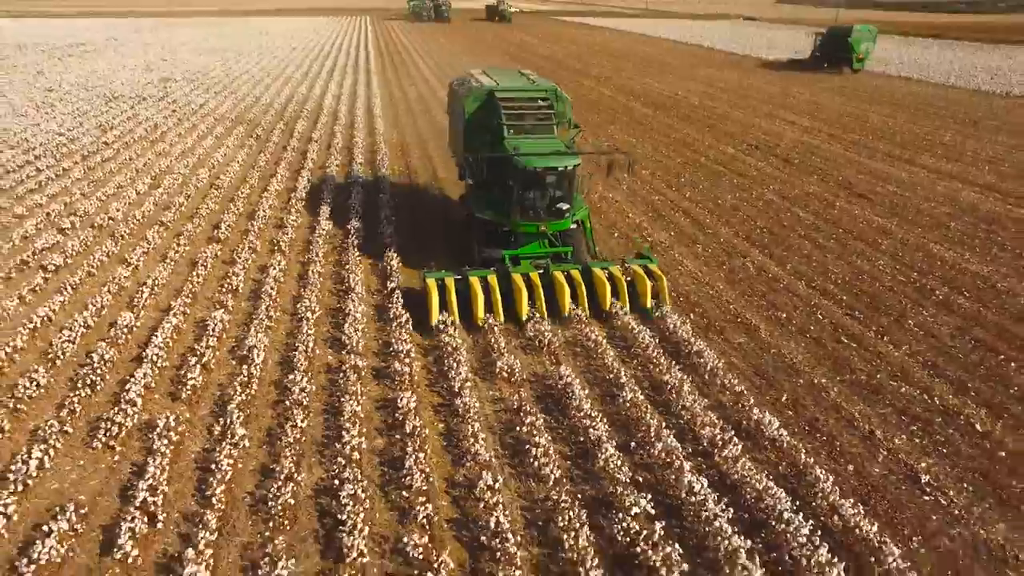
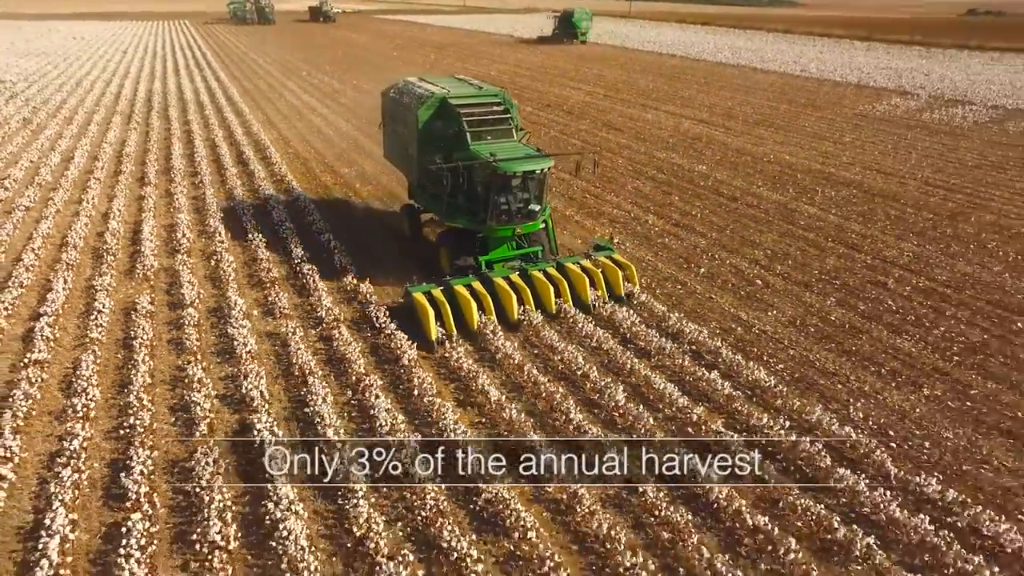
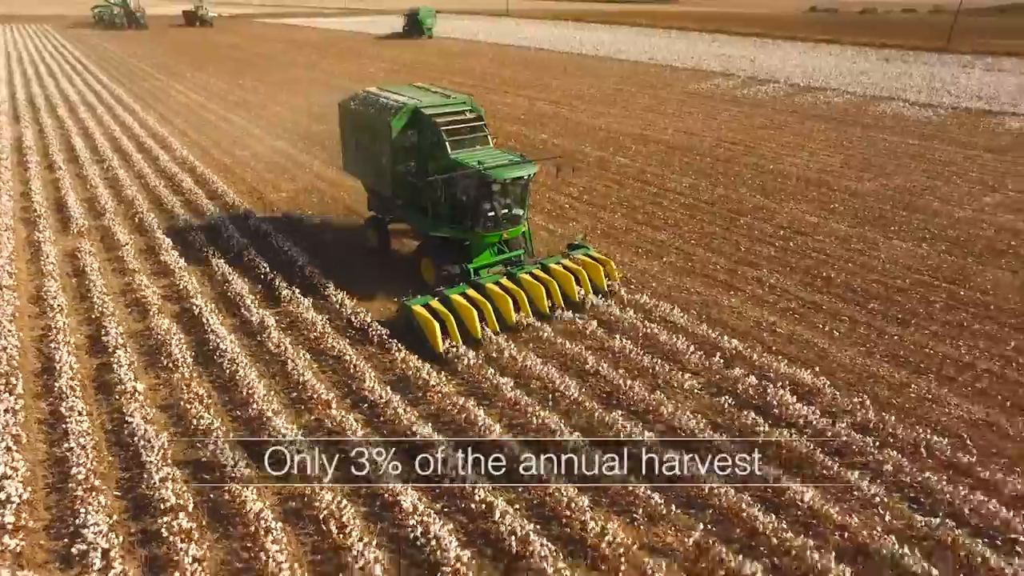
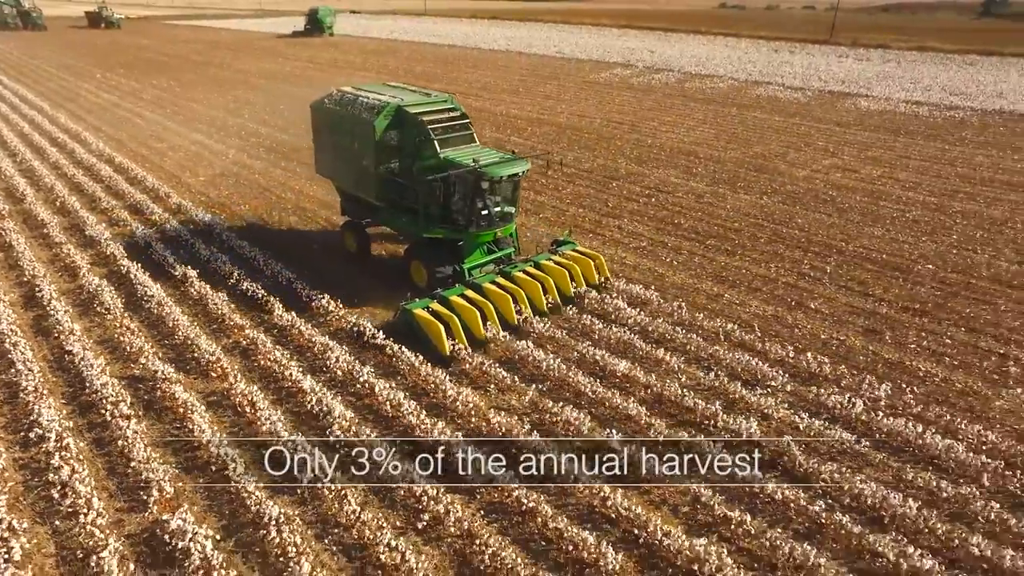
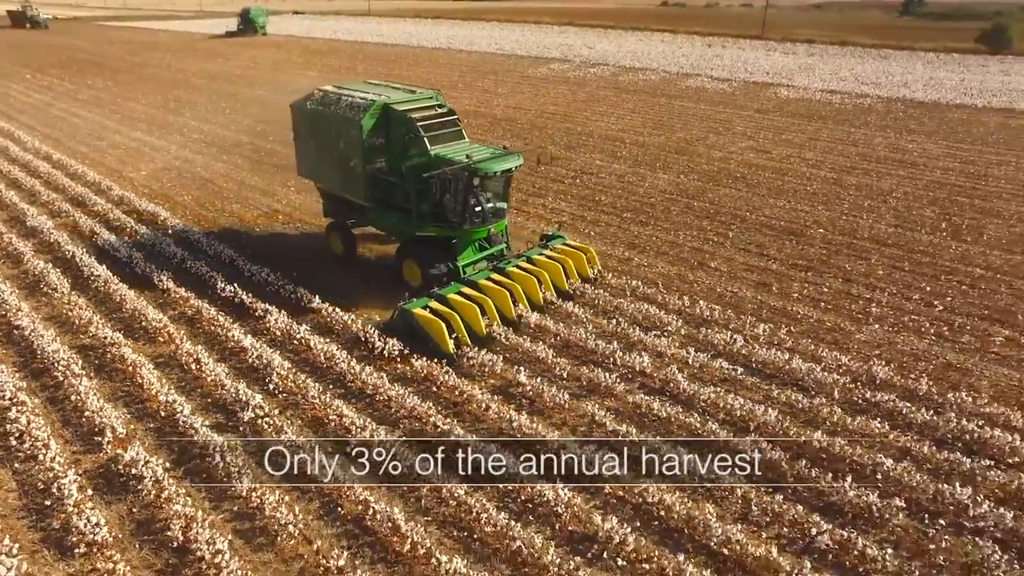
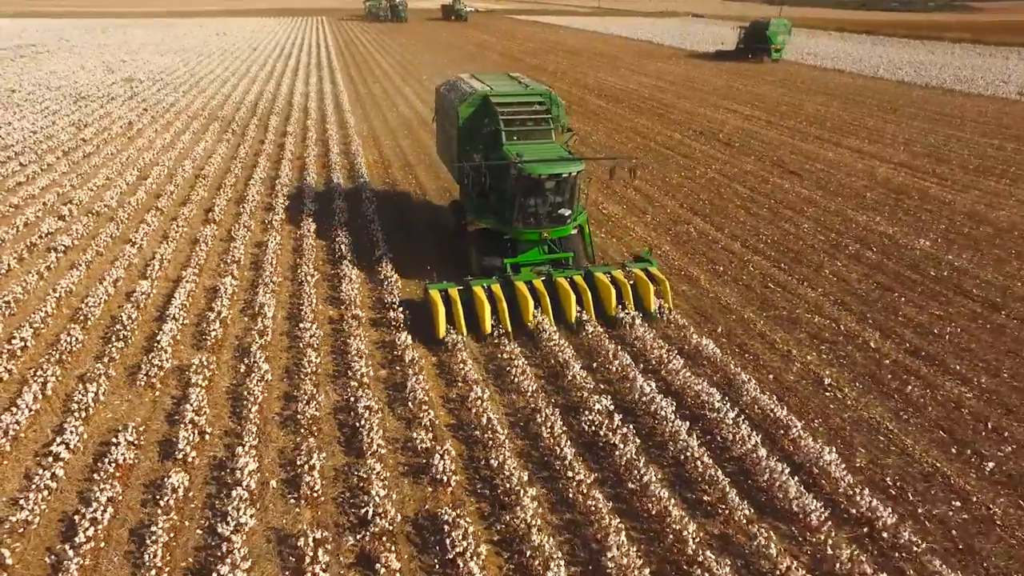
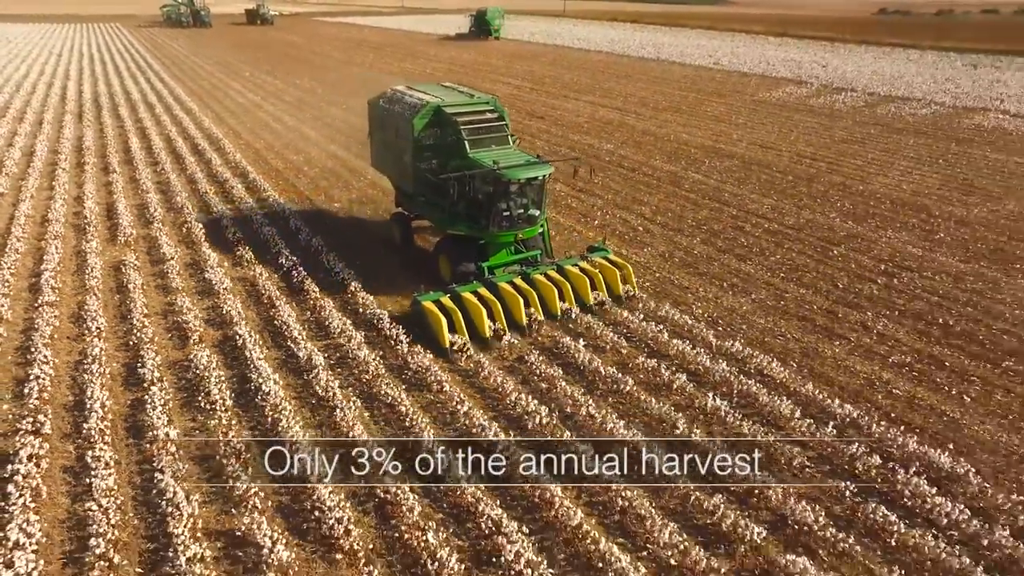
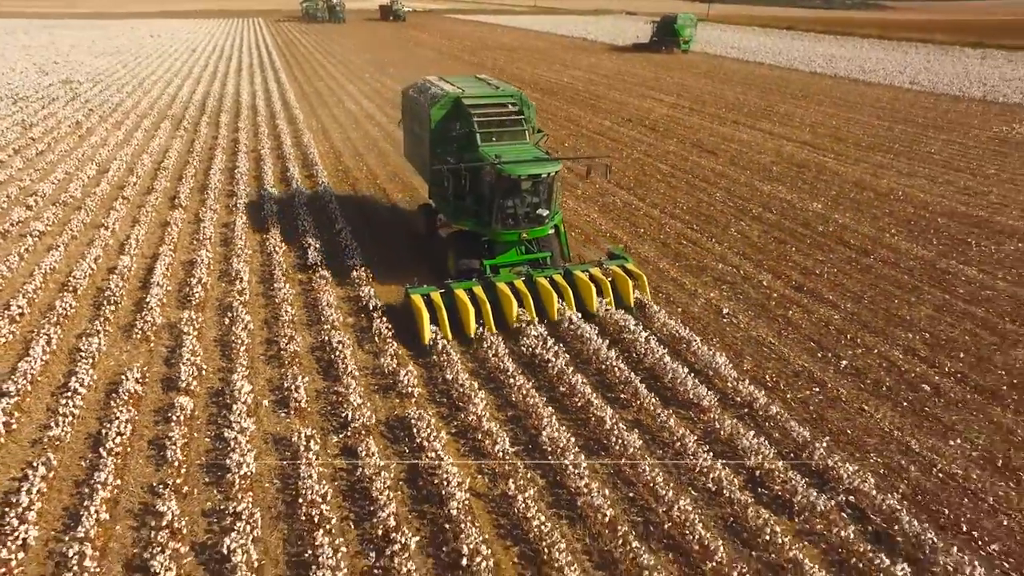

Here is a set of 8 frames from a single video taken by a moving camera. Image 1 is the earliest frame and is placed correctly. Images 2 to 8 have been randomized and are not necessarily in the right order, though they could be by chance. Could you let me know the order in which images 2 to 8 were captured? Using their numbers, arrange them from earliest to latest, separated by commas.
6, 8, 2, 7, 3, 4, 5
